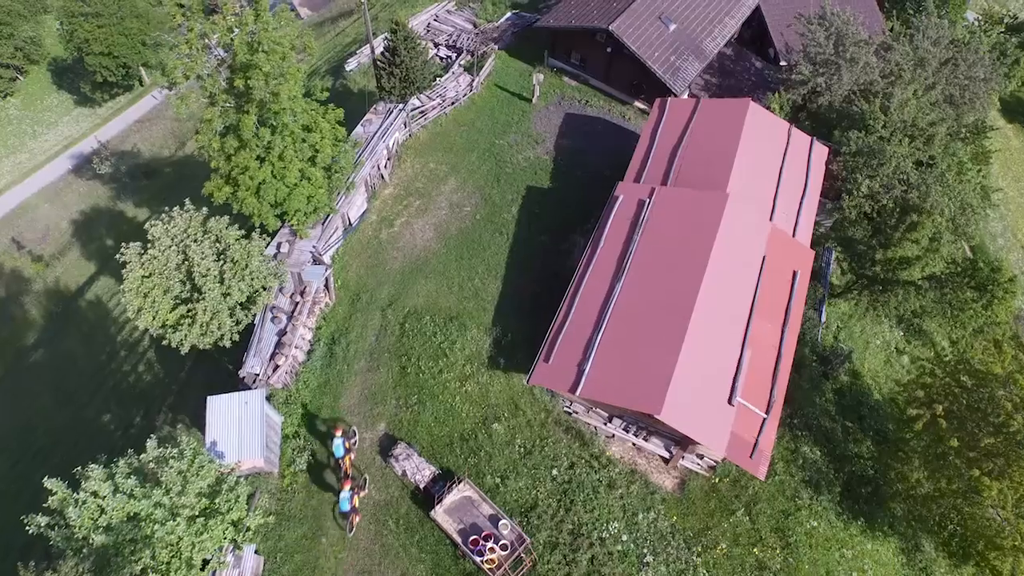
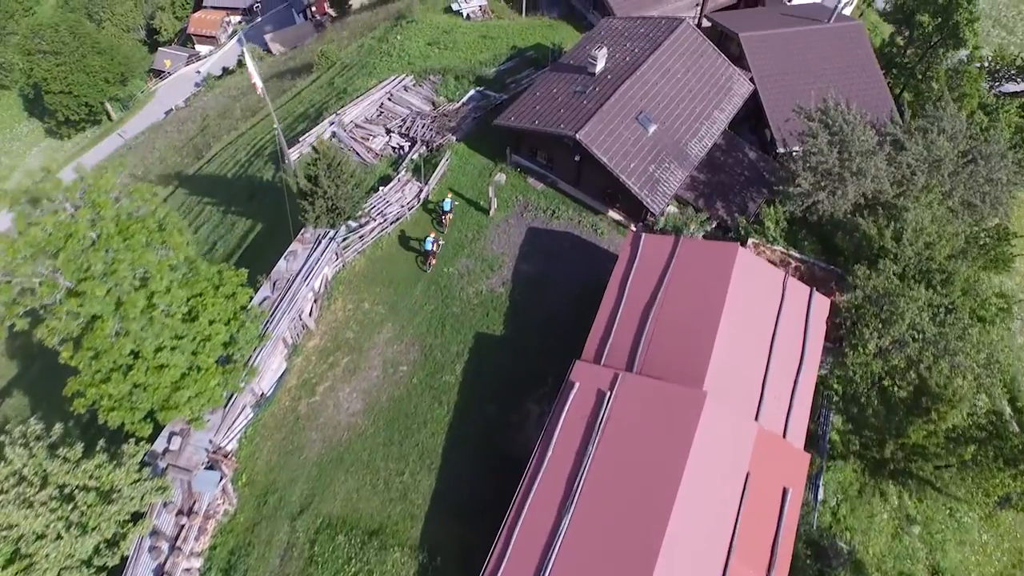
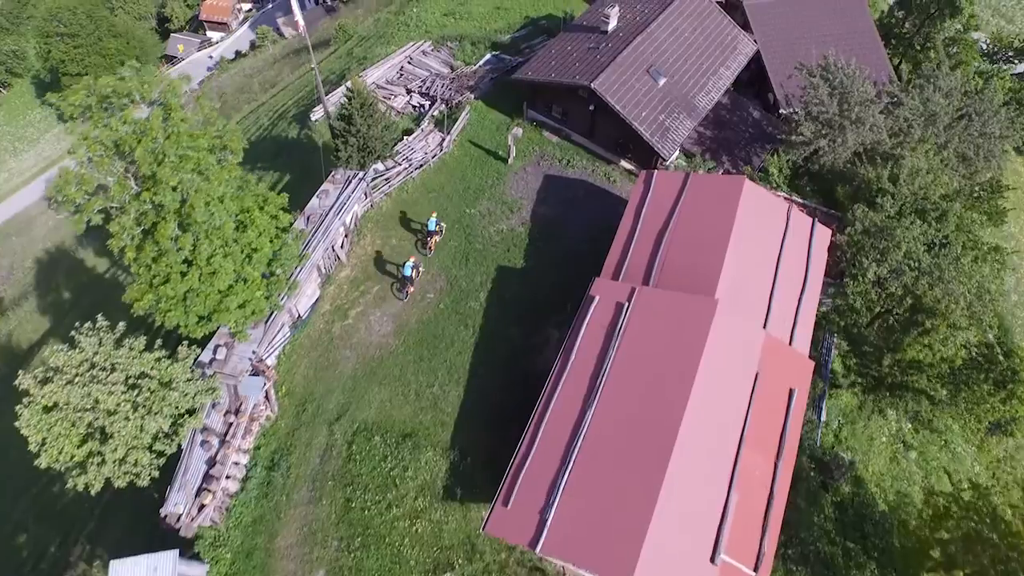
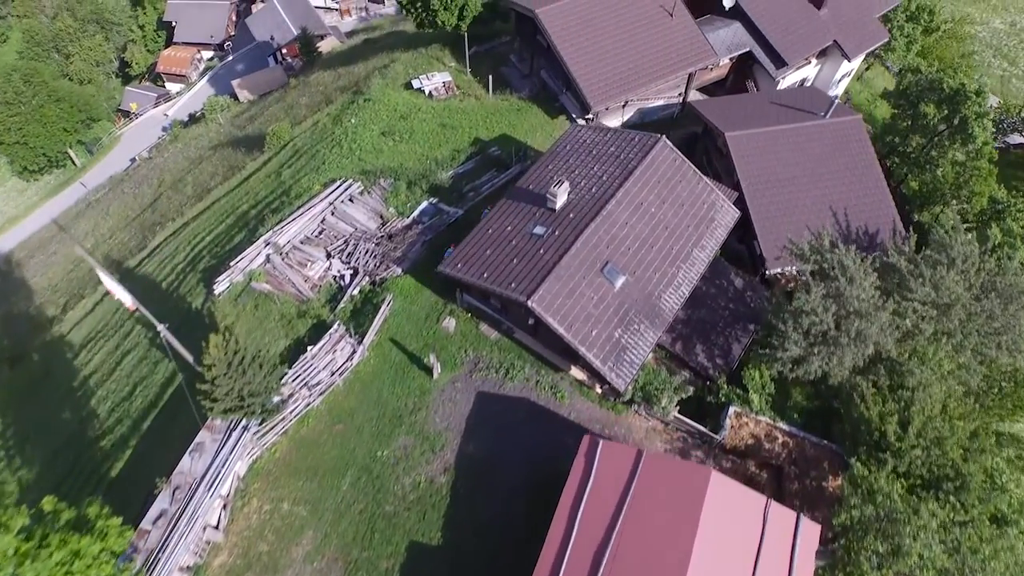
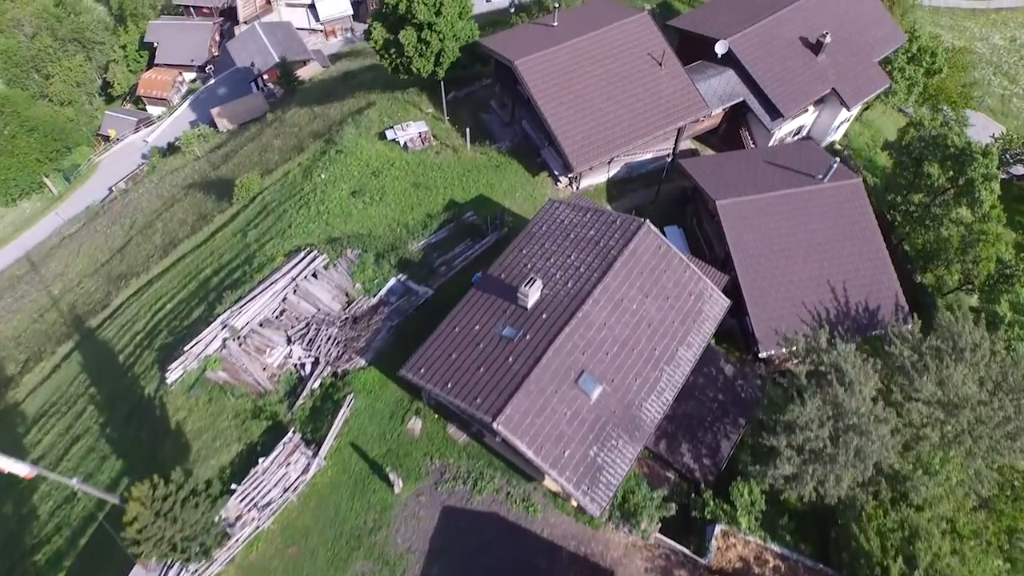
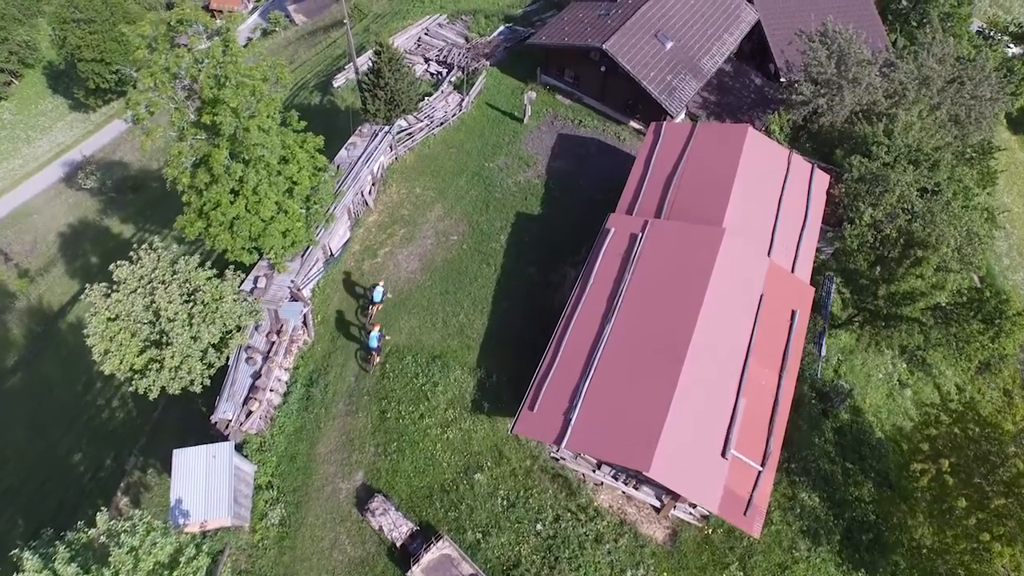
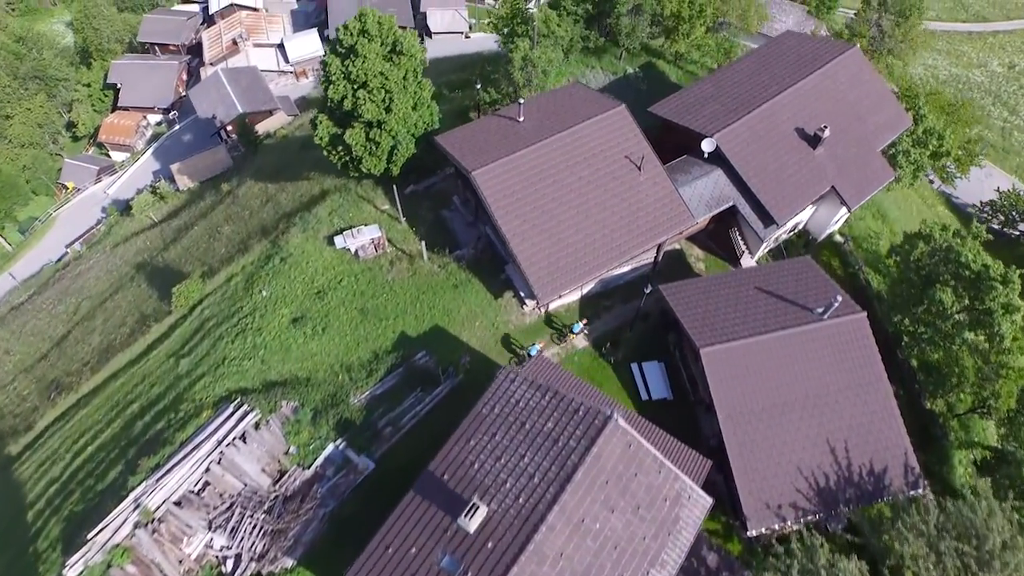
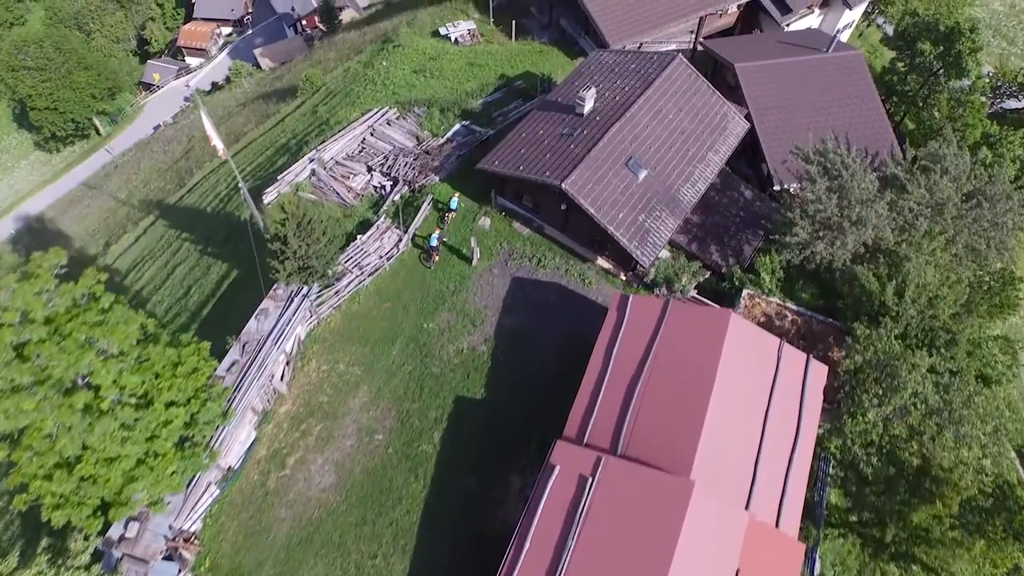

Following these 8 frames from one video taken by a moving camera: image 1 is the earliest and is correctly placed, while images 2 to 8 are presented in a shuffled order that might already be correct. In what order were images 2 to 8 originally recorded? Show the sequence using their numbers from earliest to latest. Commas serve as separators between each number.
6, 3, 2, 8, 4, 5, 7
